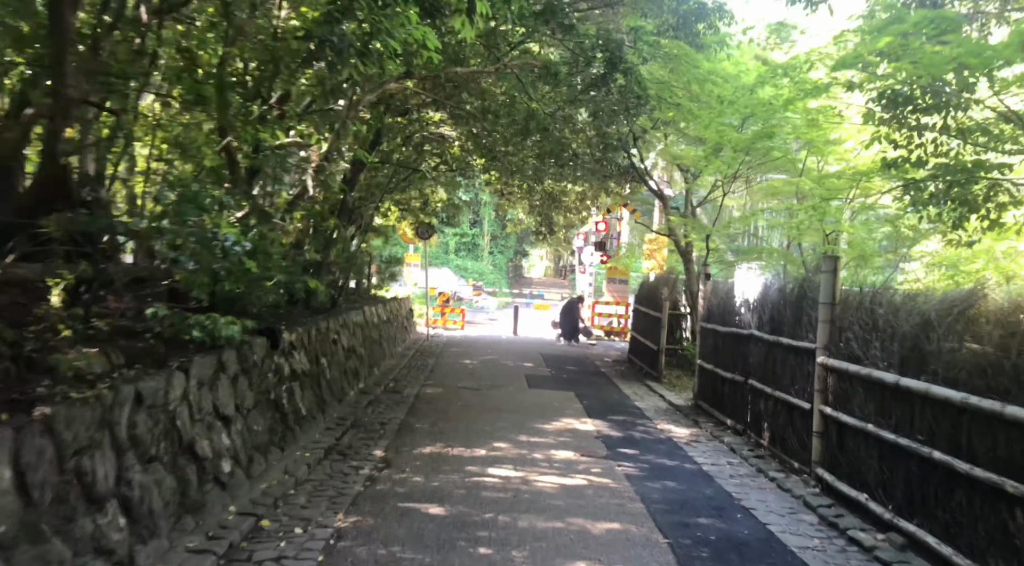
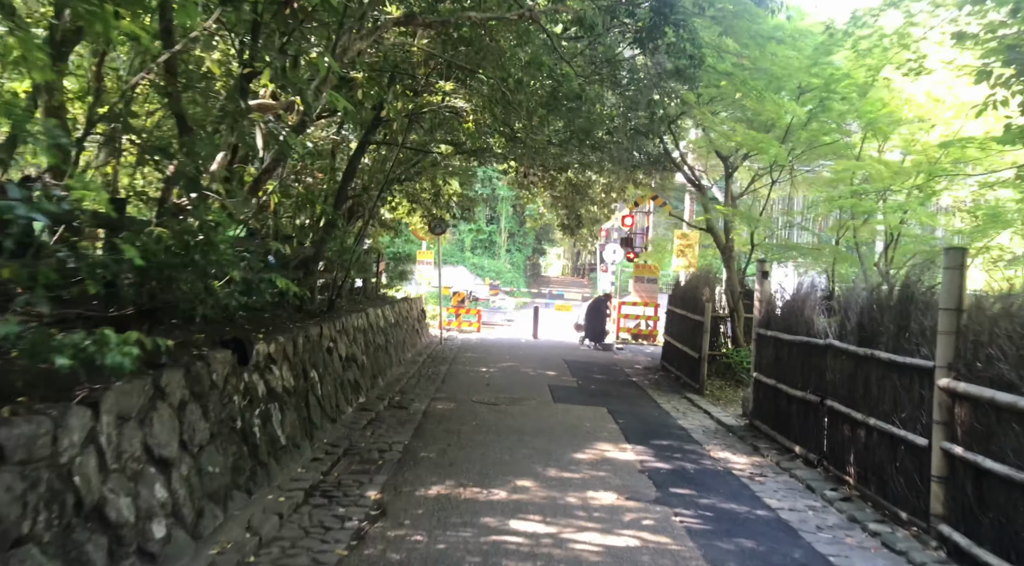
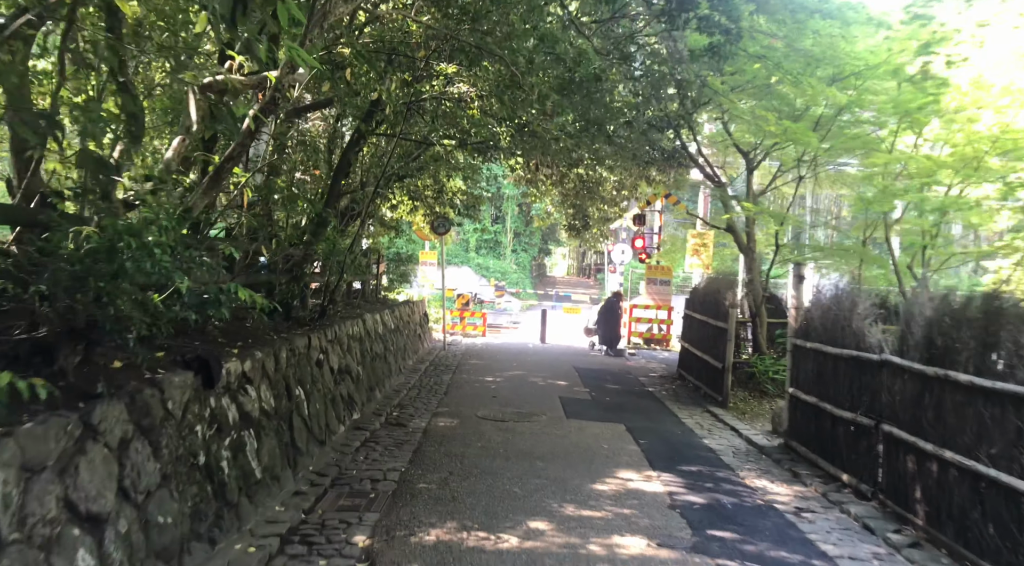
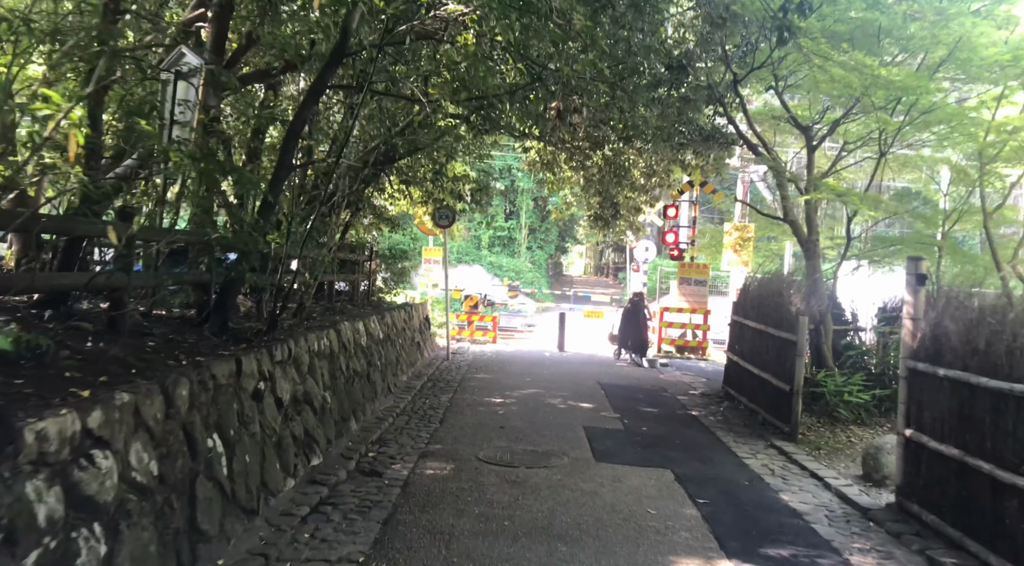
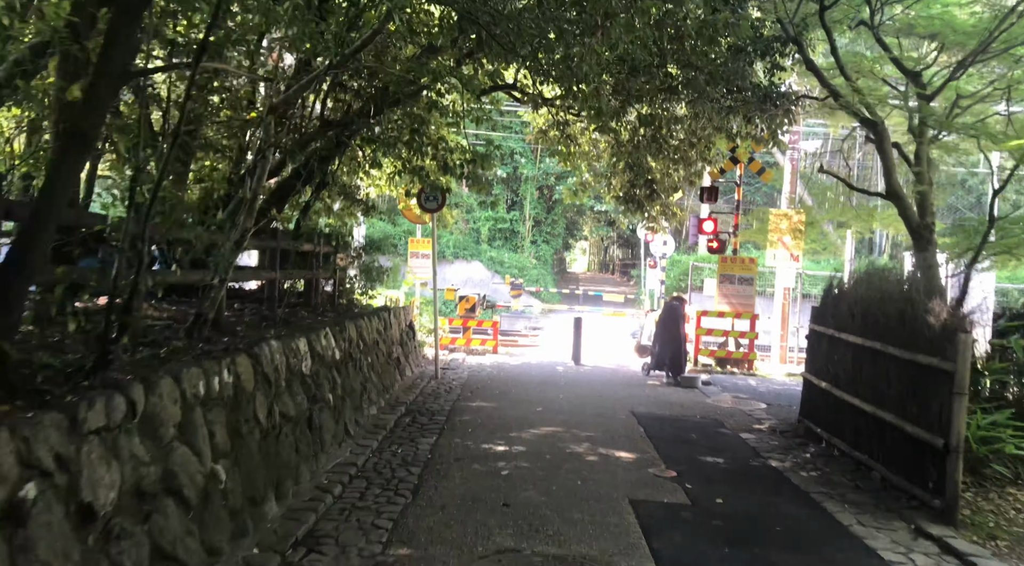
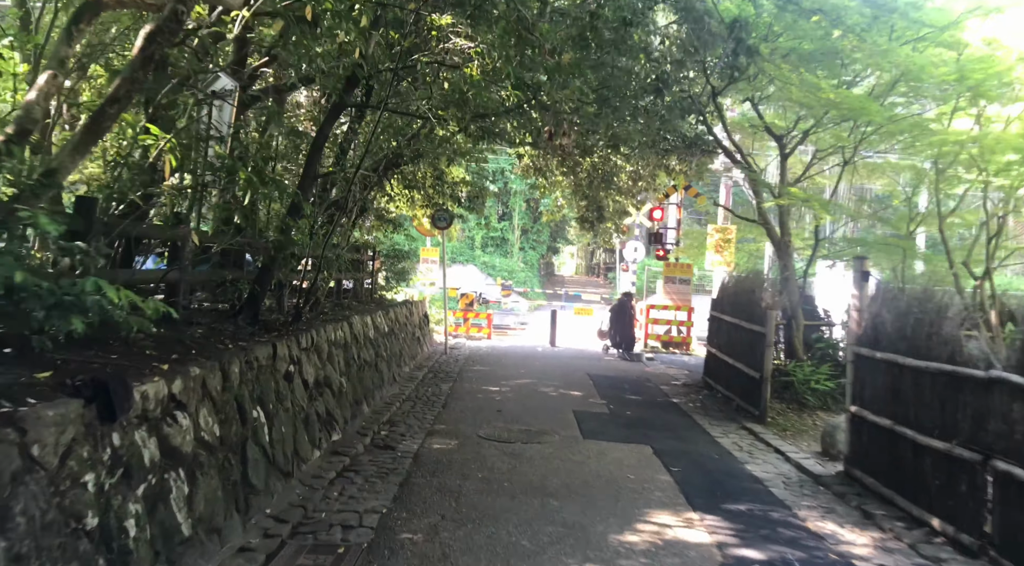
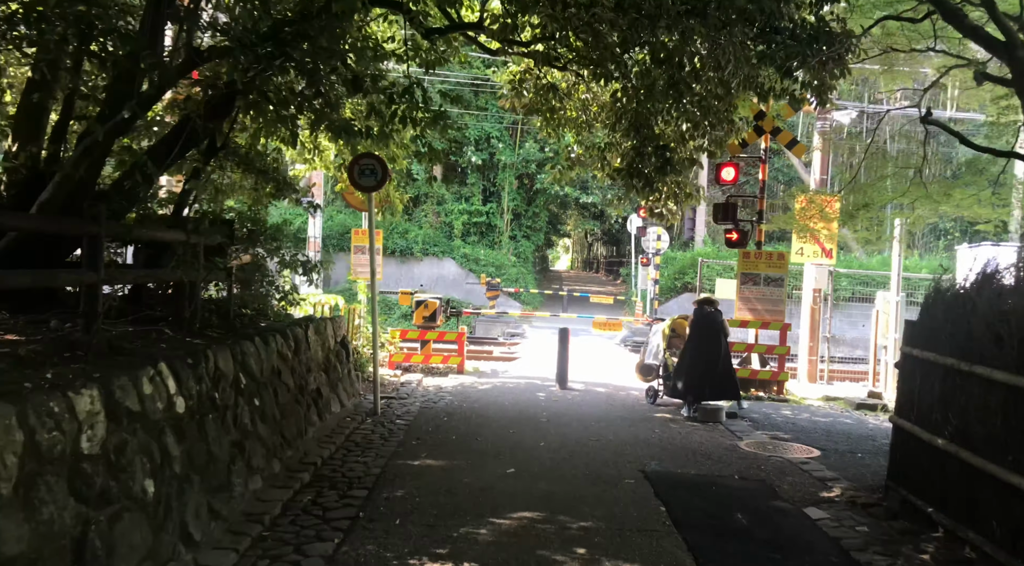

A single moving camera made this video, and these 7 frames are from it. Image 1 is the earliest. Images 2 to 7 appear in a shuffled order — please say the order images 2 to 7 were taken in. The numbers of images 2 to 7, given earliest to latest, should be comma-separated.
2, 3, 6, 4, 5, 7
